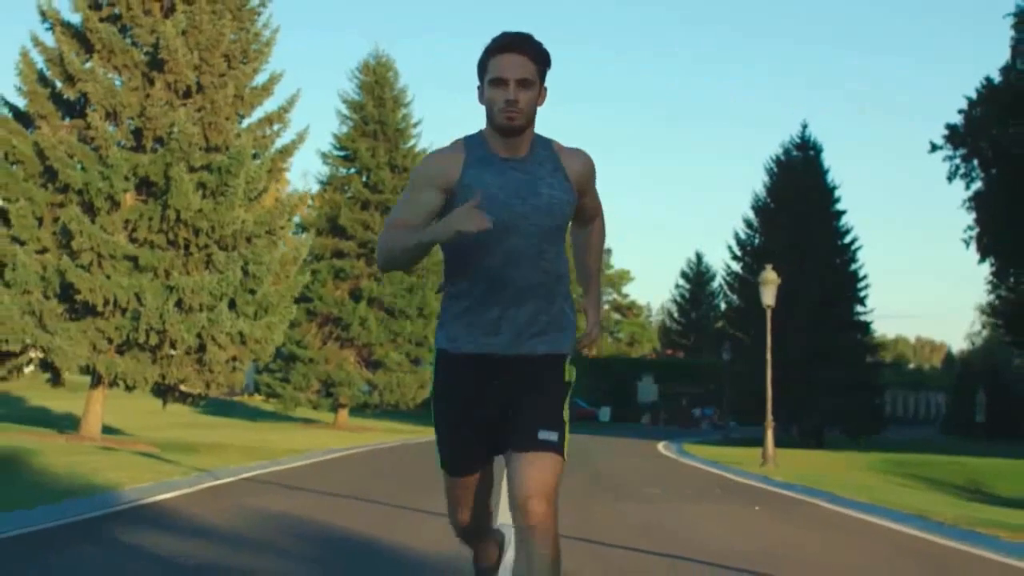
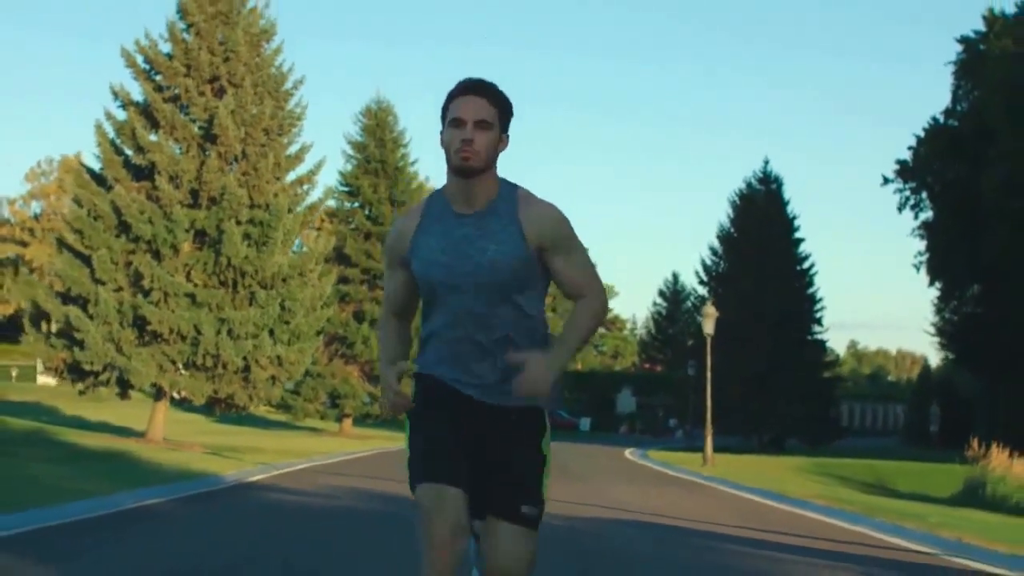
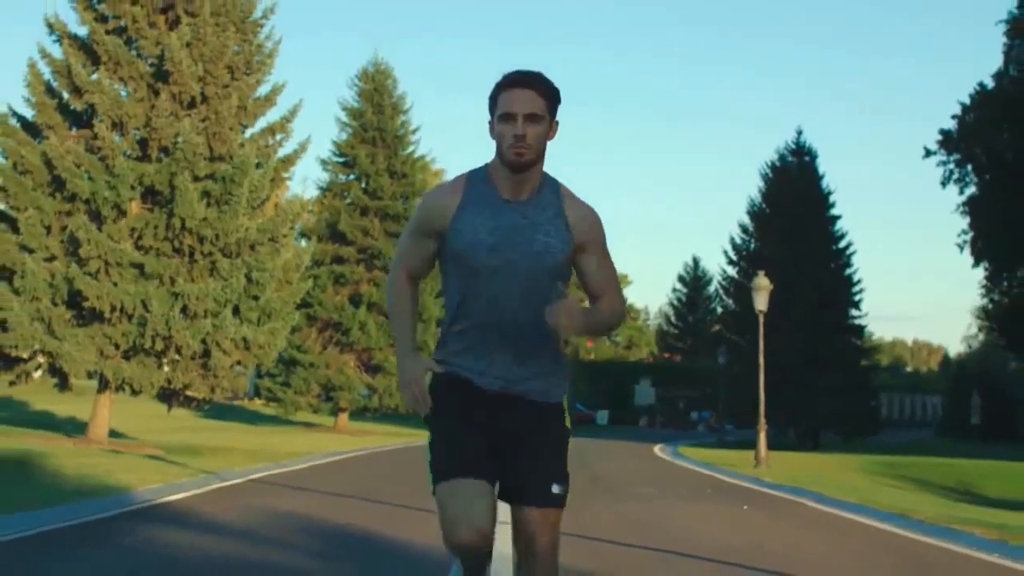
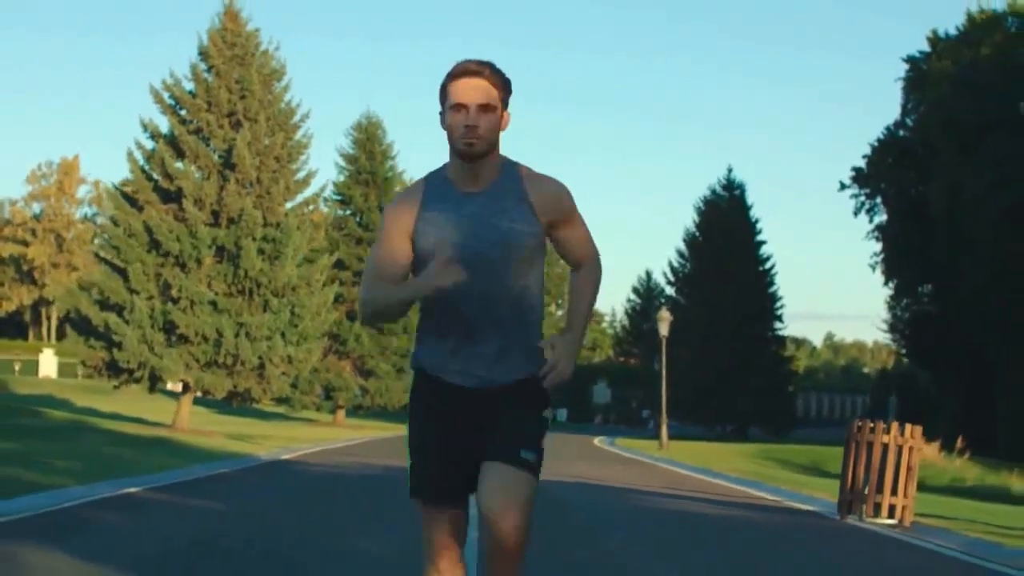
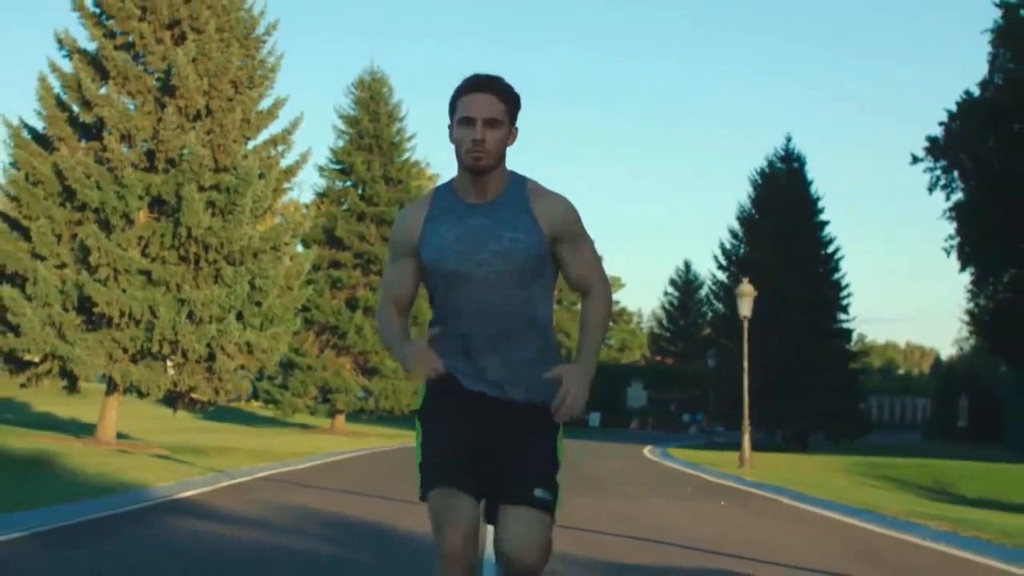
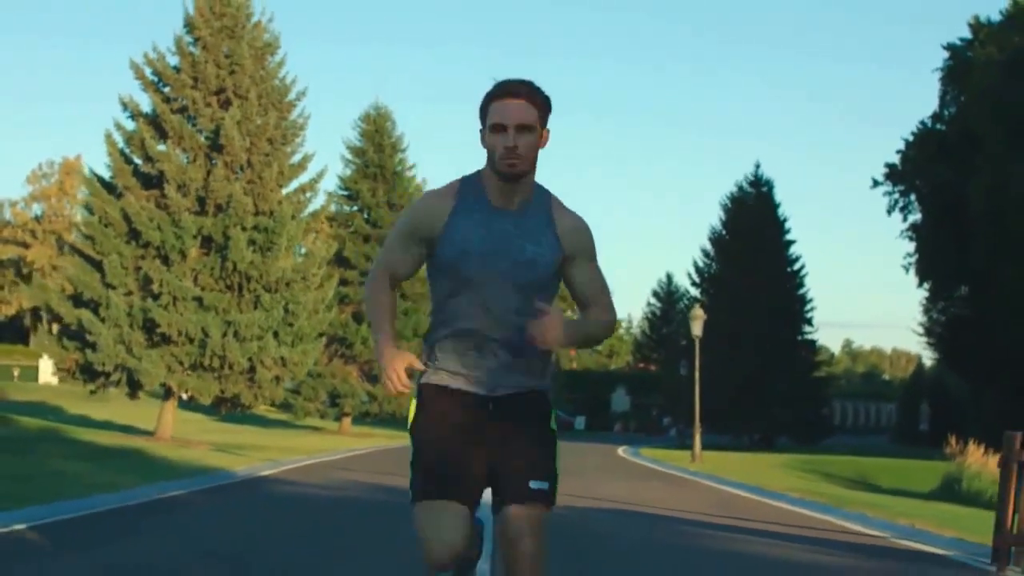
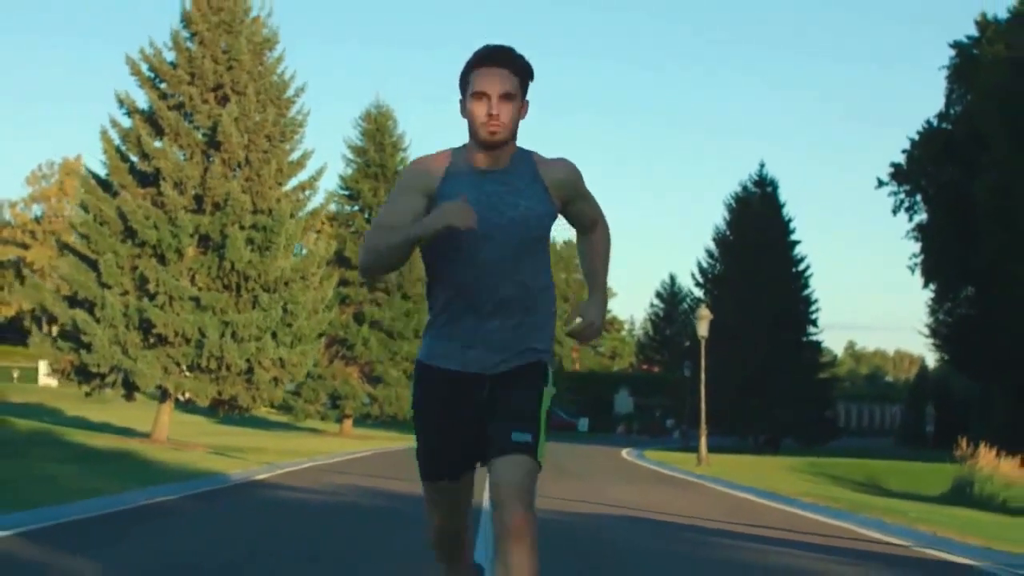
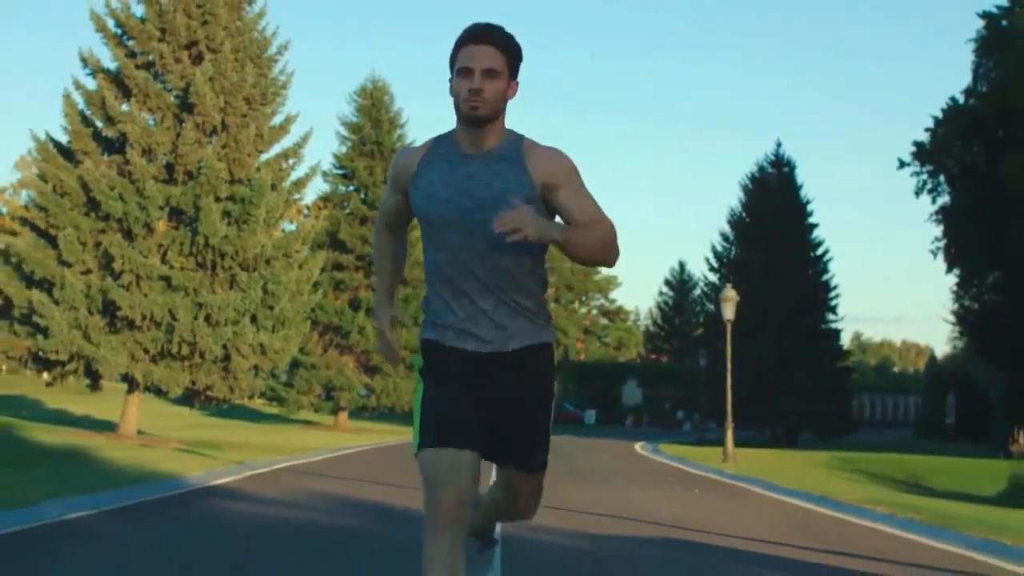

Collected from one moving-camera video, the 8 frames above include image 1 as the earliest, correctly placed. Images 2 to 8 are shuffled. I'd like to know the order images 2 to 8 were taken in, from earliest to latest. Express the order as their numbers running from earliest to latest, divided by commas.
3, 5, 8, 2, 7, 6, 4
